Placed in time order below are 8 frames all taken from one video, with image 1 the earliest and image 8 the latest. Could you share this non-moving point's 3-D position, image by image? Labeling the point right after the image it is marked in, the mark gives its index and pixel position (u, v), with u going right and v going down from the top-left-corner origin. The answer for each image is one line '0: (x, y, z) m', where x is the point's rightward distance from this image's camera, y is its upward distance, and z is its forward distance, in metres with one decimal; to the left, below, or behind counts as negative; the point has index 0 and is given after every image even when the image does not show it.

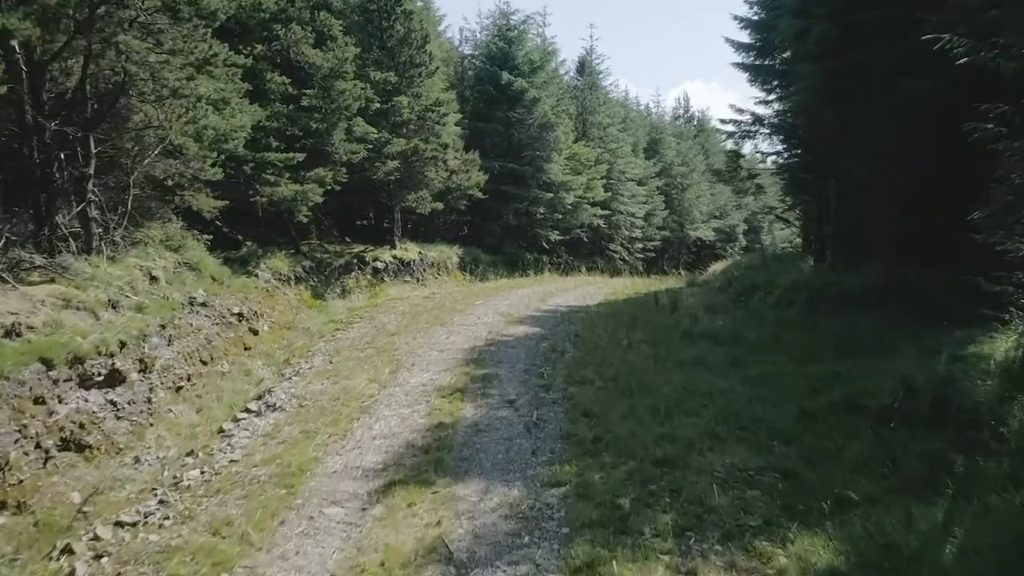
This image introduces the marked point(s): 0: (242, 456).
0: (-4.0, -2.5, +7.4) m
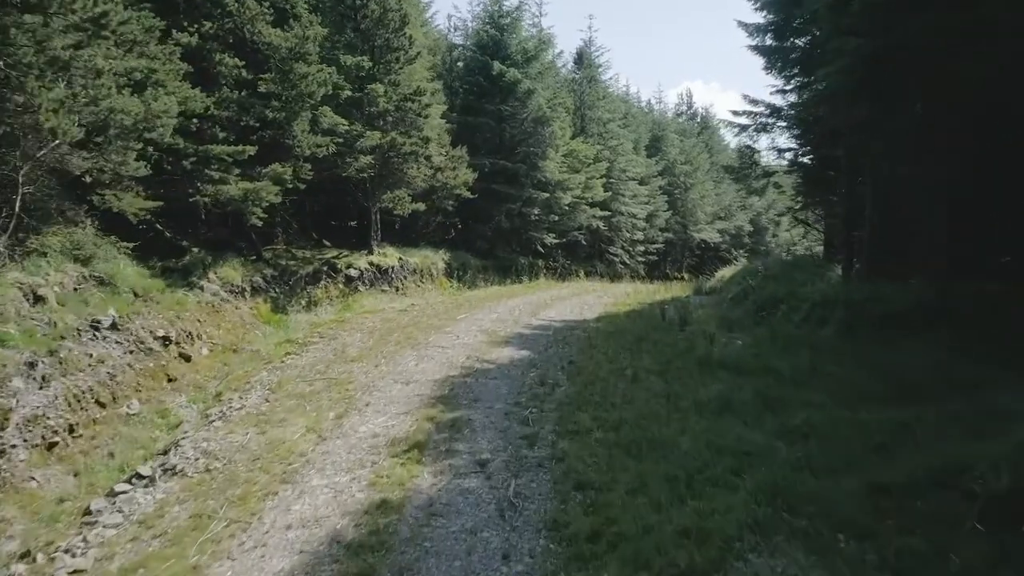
0: (-4.3, -2.8, +5.2) m
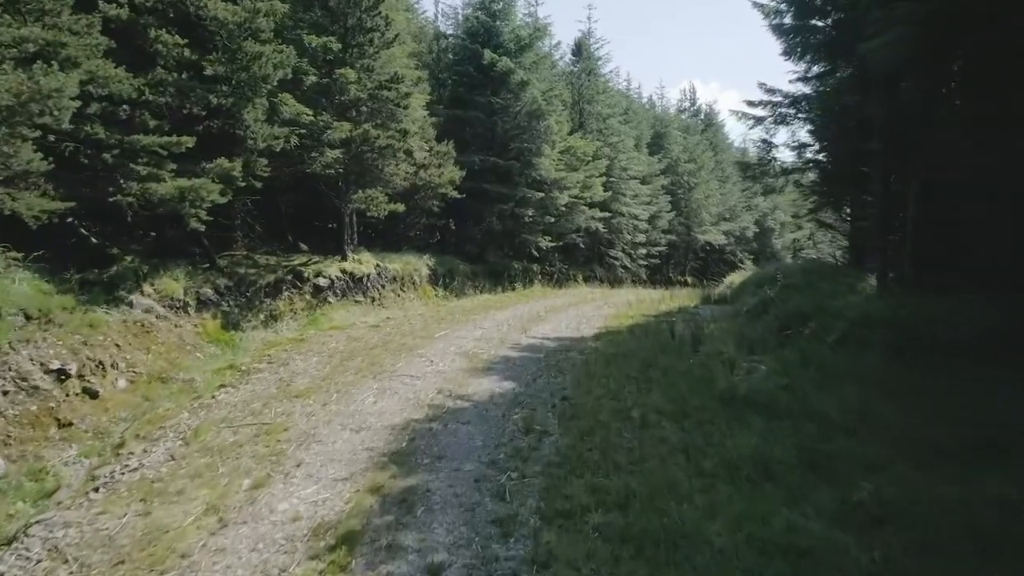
0: (-4.7, -3.2, +3.2) m
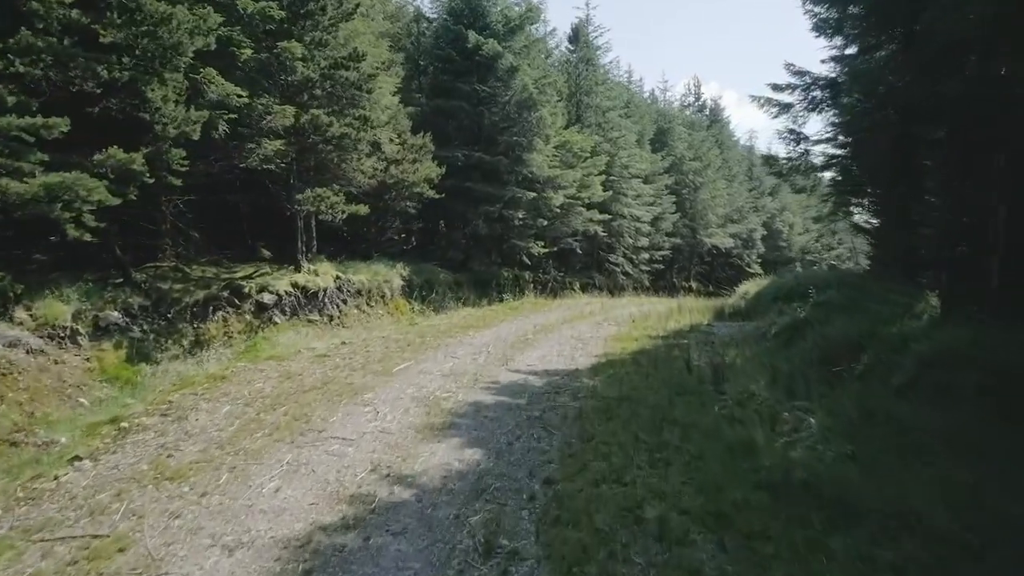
0: (-5.2, -3.7, +0.6) m
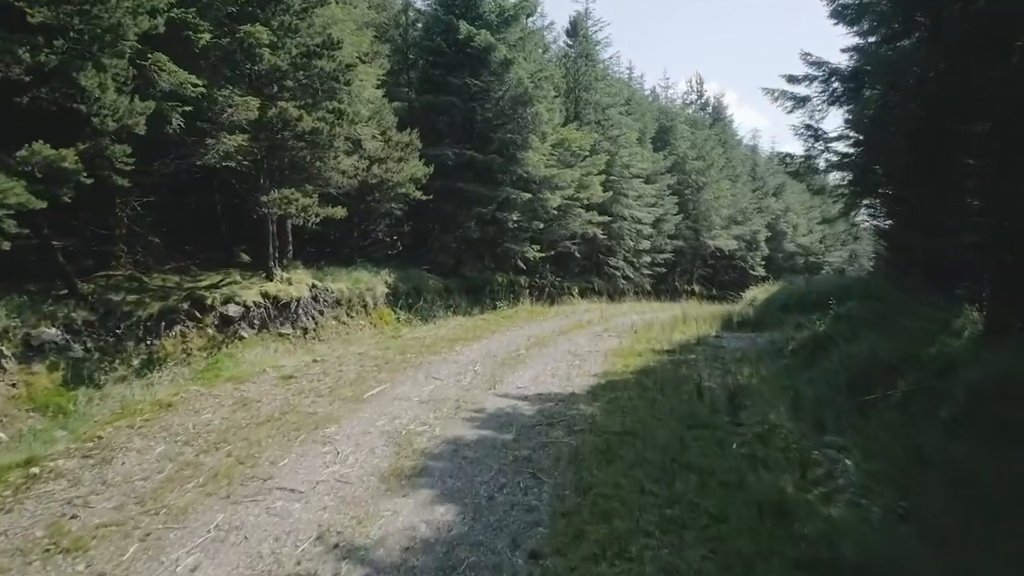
0: (-5.4, -3.9, -0.7) m
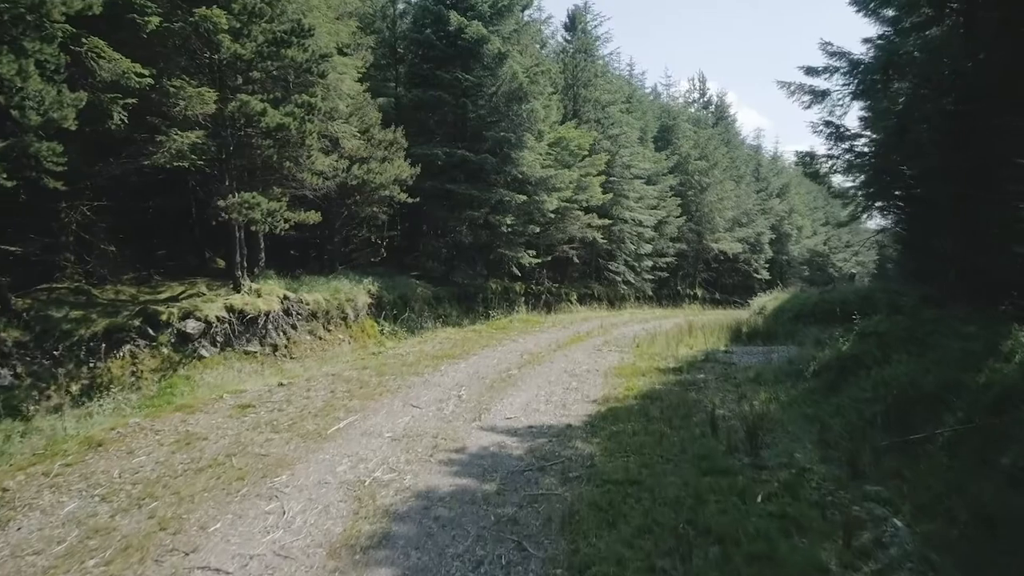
0: (-5.6, -4.2, -1.9) m
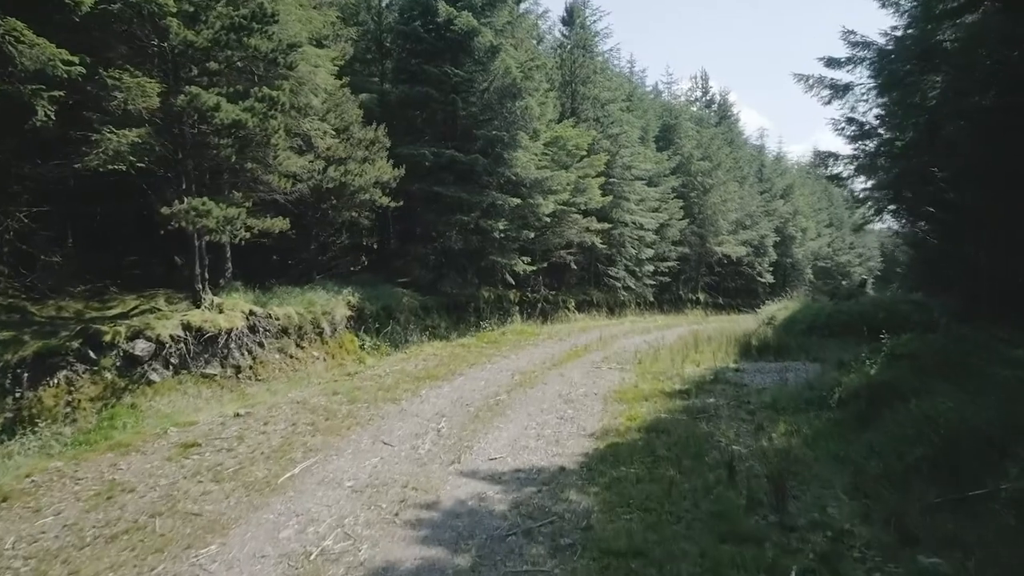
0: (-5.8, -4.6, -3.1) m
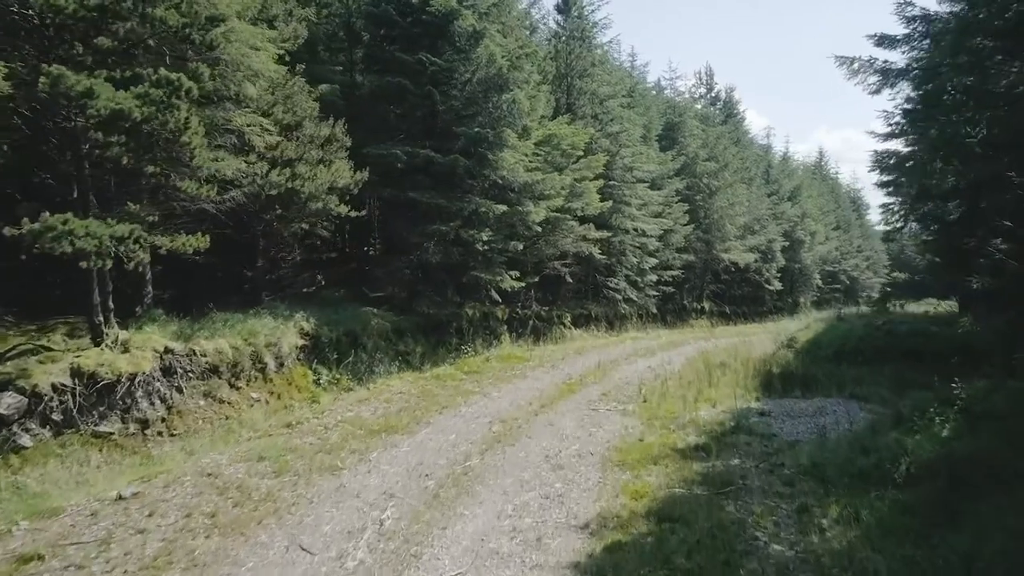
0: (-6.2, -5.2, -5.3) m
